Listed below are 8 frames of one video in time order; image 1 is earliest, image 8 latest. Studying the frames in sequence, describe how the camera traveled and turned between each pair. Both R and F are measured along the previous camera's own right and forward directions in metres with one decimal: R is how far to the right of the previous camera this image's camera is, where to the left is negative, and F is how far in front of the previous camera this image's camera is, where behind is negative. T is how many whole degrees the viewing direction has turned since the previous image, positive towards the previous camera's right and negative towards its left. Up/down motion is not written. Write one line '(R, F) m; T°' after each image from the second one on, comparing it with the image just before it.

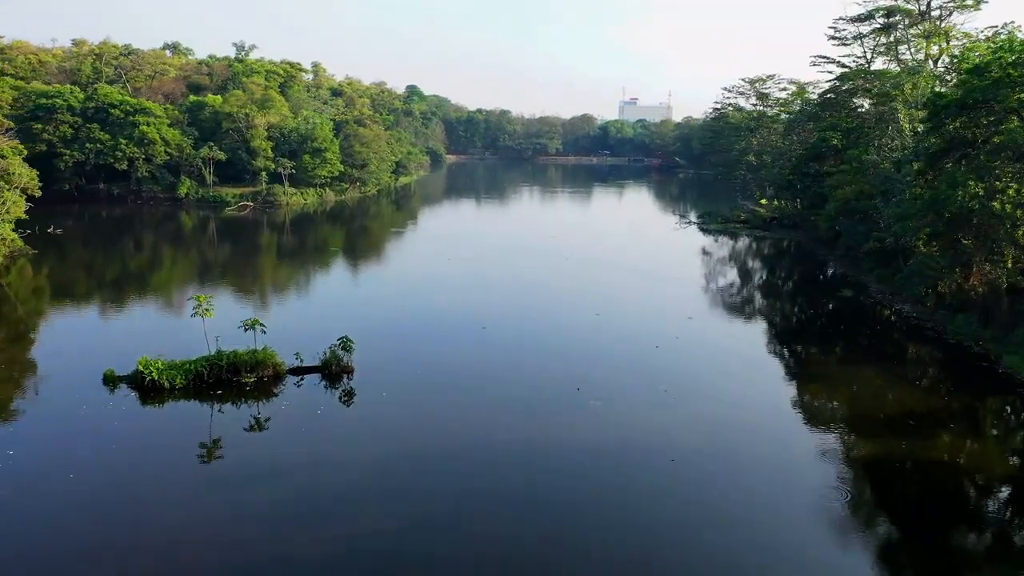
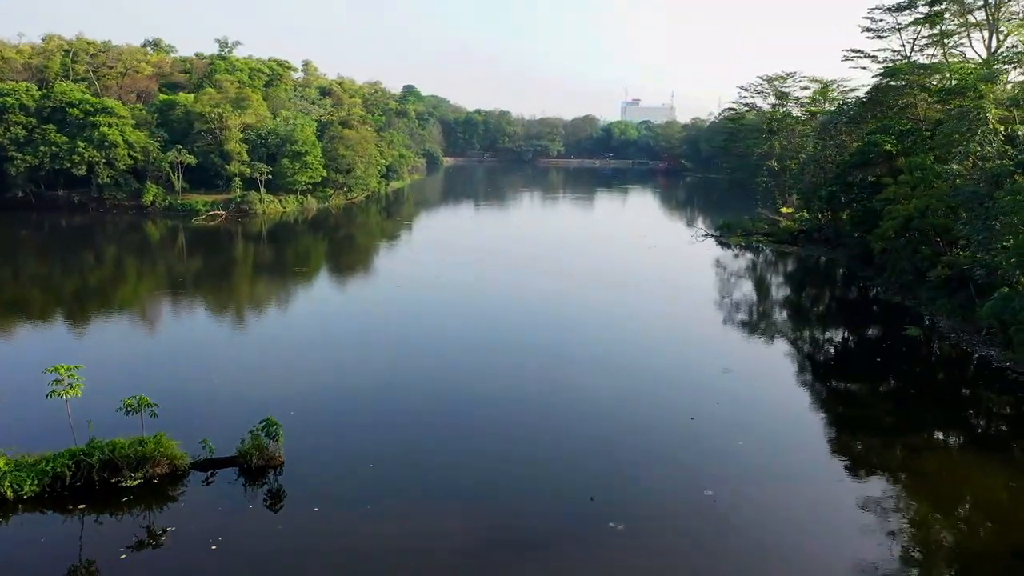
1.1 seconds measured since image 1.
(+0.1, +2.6) m; 0°
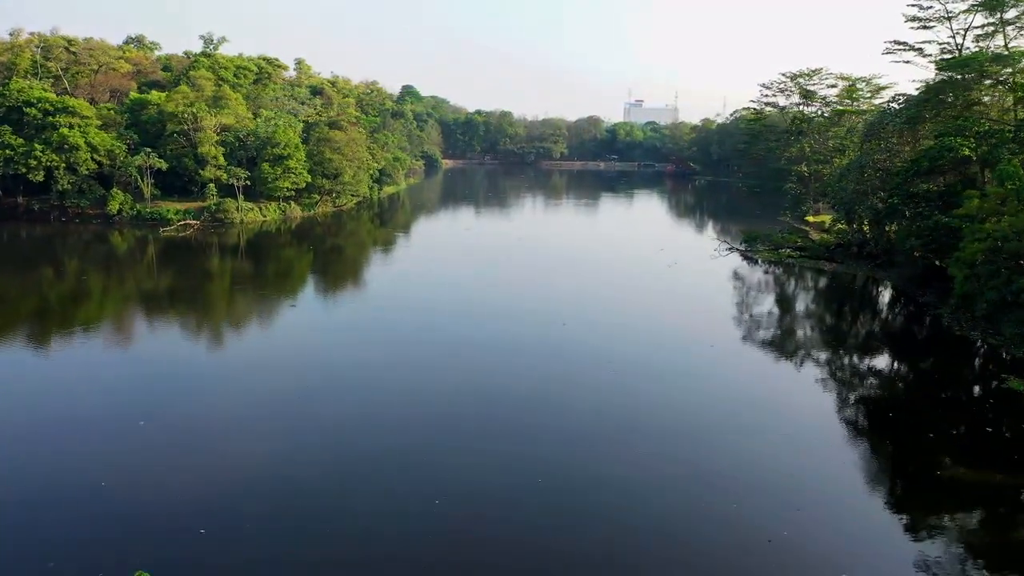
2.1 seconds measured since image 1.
(0.0, +2.4) m; 0°
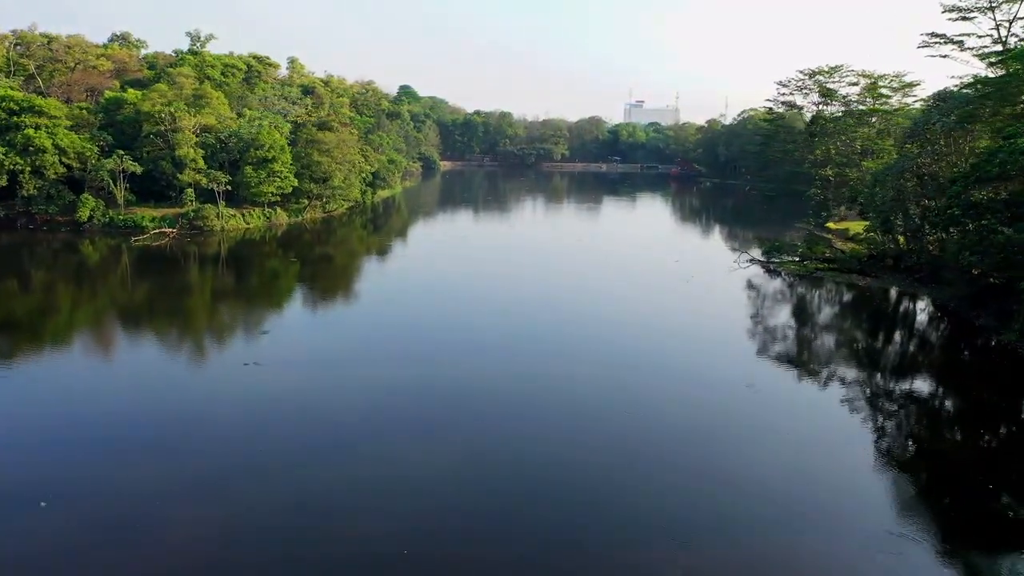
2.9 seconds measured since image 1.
(0.0, +1.7) m; 0°
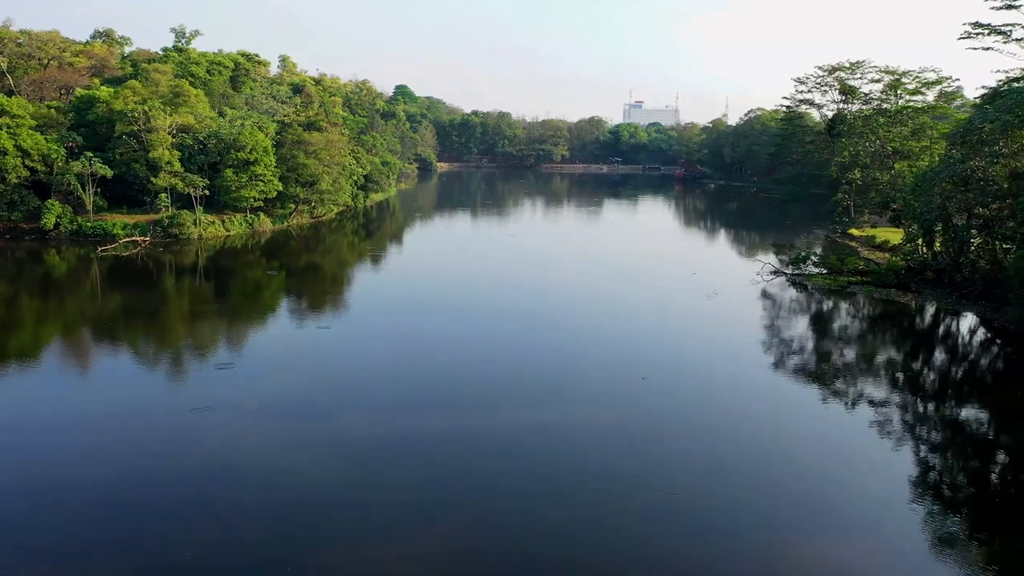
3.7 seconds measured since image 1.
(-0.1, +1.7) m; 0°
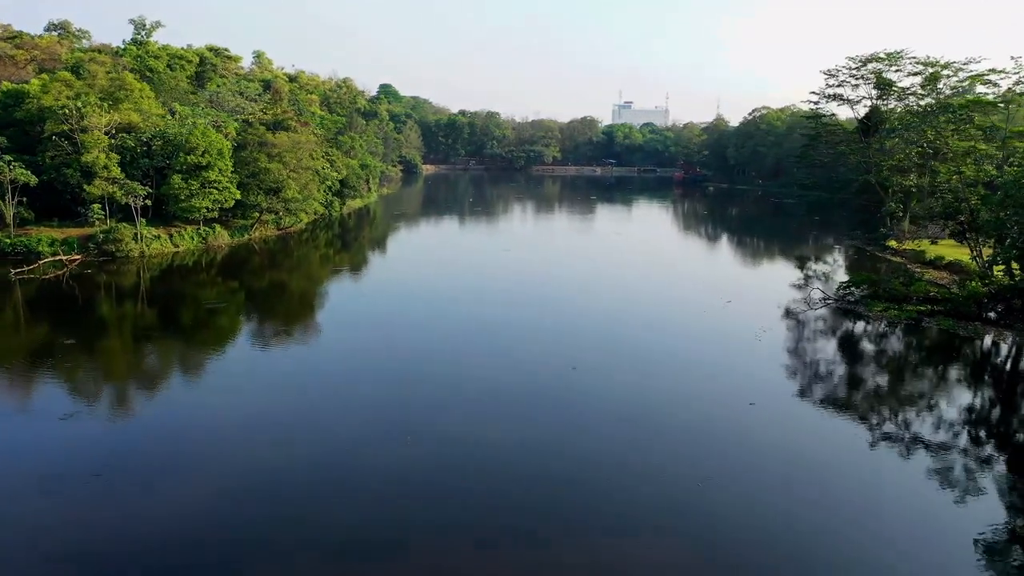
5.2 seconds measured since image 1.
(-0.2, +2.9) m; +1°
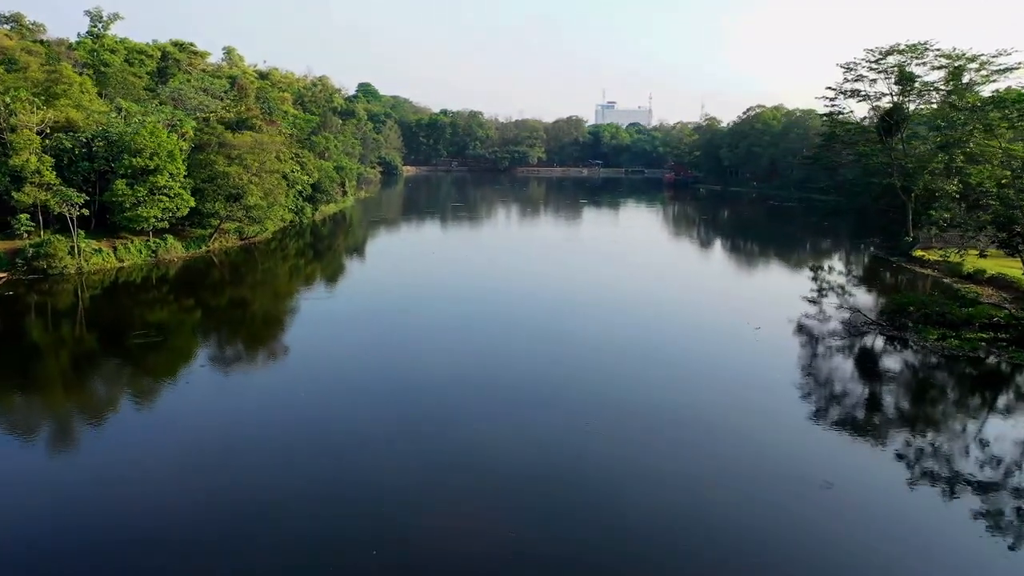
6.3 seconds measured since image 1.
(-0.2, +2.1) m; +1°
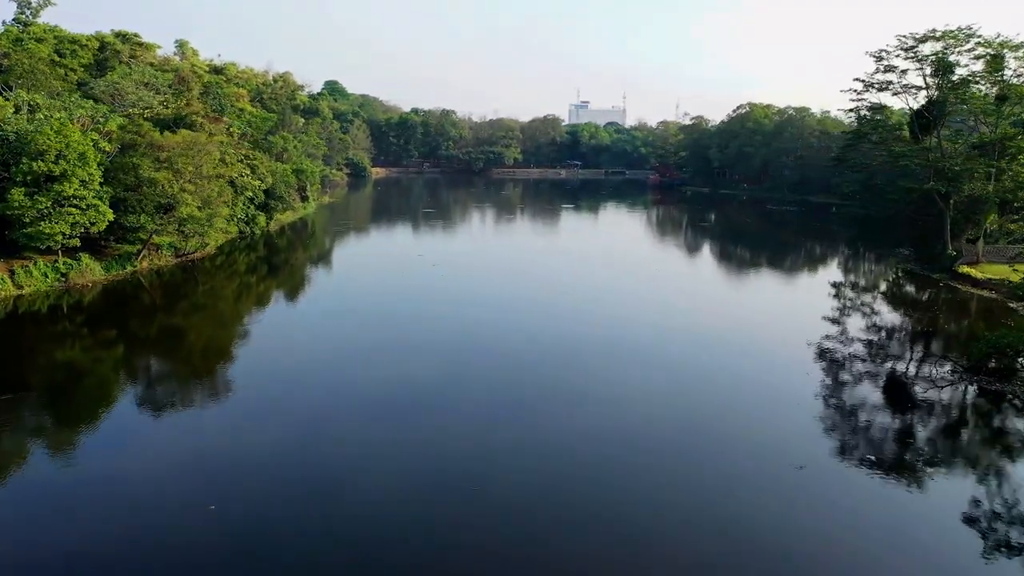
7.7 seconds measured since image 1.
(-0.3, +2.8) m; +2°
